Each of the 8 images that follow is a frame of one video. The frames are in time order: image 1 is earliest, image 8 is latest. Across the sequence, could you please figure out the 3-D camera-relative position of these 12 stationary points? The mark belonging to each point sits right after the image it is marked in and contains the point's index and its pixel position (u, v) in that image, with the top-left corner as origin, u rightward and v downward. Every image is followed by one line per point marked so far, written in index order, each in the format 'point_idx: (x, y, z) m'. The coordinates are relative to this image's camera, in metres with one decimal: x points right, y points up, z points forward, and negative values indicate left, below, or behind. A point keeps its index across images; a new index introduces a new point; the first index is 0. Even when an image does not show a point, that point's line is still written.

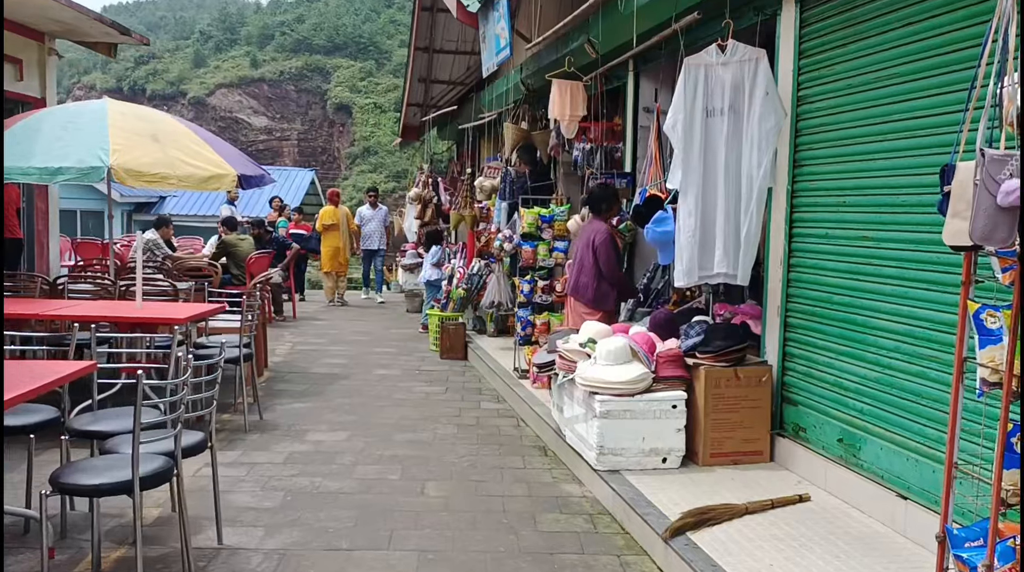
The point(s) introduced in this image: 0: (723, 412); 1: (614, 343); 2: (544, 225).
0: (+0.9, -0.5, +4.0) m
1: (+0.4, -0.2, +4.0) m
2: (+0.2, +0.4, +6.0) m
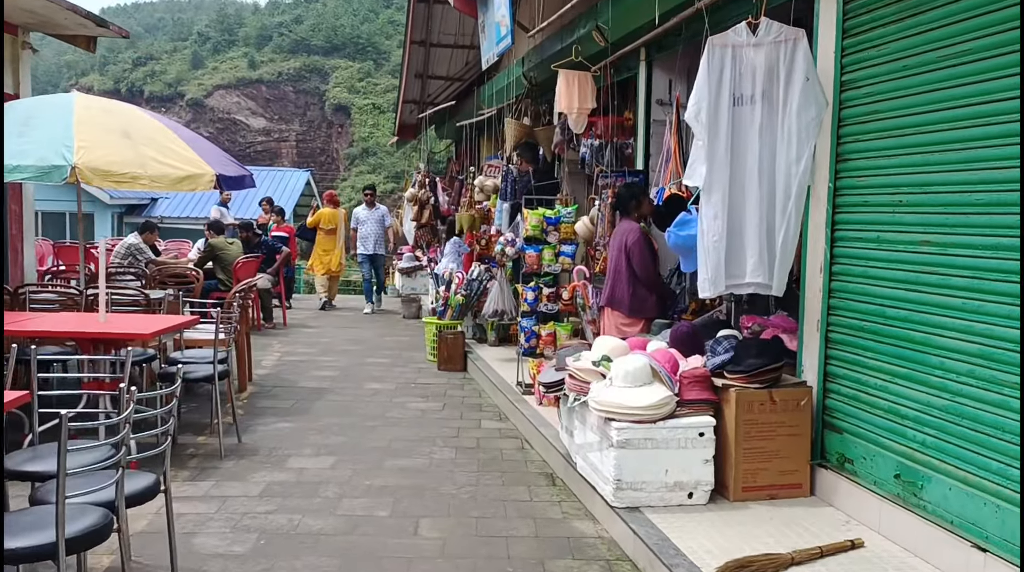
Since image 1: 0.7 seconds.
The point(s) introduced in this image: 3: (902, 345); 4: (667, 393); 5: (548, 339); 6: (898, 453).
0: (+0.9, -0.6, +3.5) m
1: (+0.5, -0.3, +3.6) m
2: (+0.2, +0.4, +5.5) m
3: (+1.3, -0.2, +3.1) m
4: (+0.6, -0.4, +3.5) m
5: (+0.2, -0.3, +5.6) m
6: (+1.3, -0.6, +3.1) m
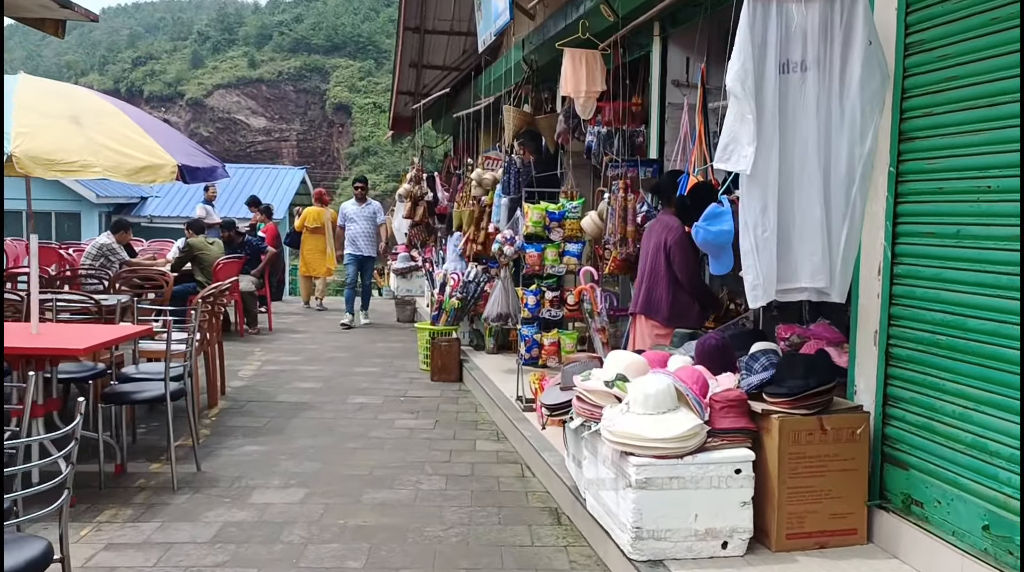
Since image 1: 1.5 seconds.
0: (+0.9, -0.6, +2.9) m
1: (+0.5, -0.3, +3.0) m
2: (+0.2, +0.3, +4.9) m
3: (+1.3, -0.2, +2.5) m
4: (+0.6, -0.4, +2.9) m
5: (+0.2, -0.3, +5.0) m
6: (+1.3, -0.6, +2.5) m
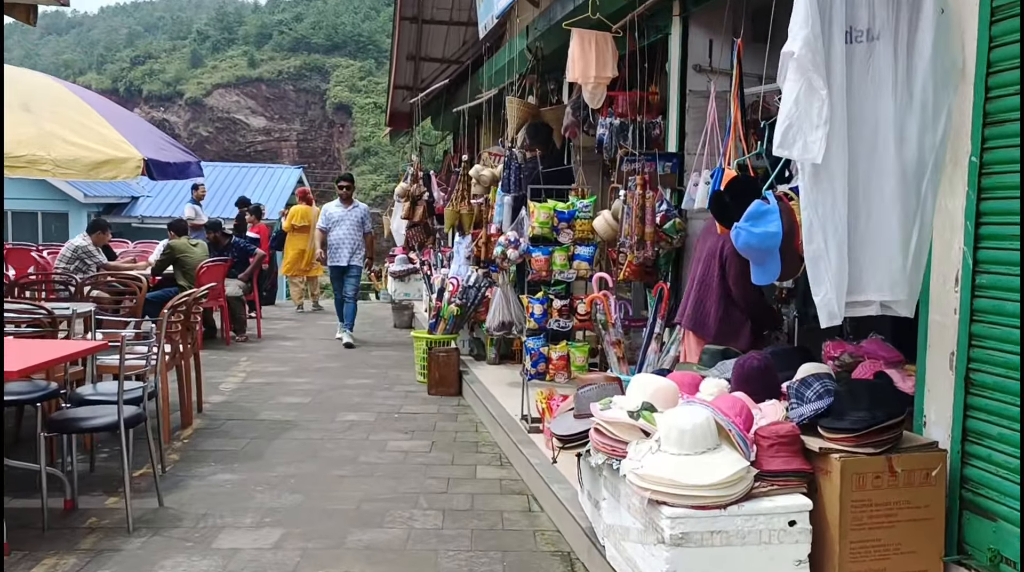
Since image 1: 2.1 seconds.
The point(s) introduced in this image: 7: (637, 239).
0: (+0.9, -0.6, +2.4) m
1: (+0.5, -0.3, +2.5) m
2: (+0.2, +0.3, +4.4) m
3: (+1.3, -0.3, +2.0) m
4: (+0.6, -0.5, +2.4) m
5: (+0.2, -0.4, +4.5) m
6: (+1.3, -0.6, +2.0) m
7: (+0.6, +0.2, +4.1) m
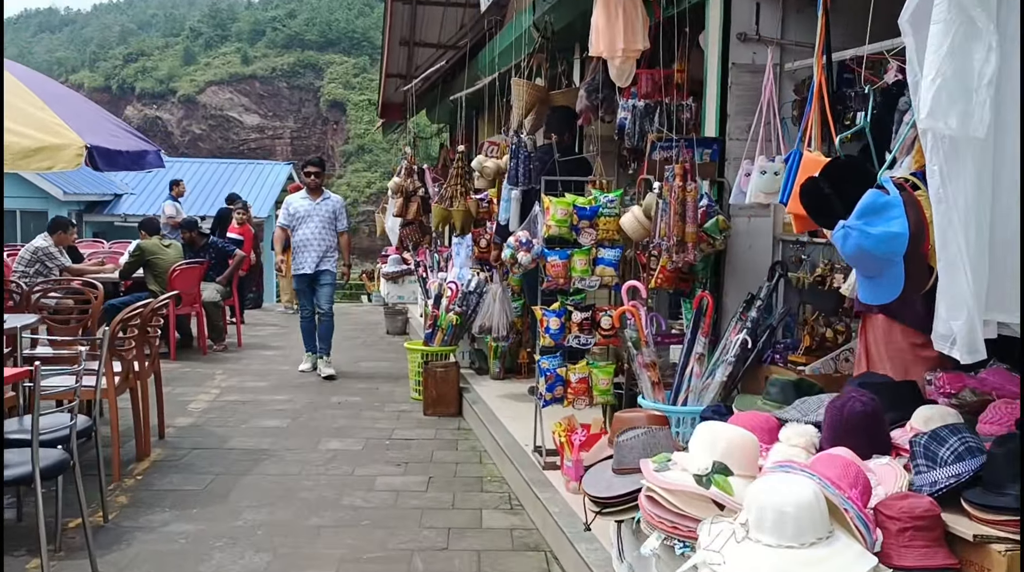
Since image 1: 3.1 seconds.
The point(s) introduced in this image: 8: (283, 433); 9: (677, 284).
0: (+1.0, -0.7, +1.7) m
1: (+0.5, -0.4, +1.8) m
2: (+0.3, +0.3, +3.8) m
3: (+1.4, -0.3, +1.4) m
4: (+0.7, -0.5, +1.7) m
5: (+0.3, -0.4, +3.8) m
6: (+1.4, -0.7, +1.3) m
7: (+0.6, +0.2, +3.5) m
8: (-1.2, -0.8, +4.8) m
9: (+0.7, 0.0, +3.8) m
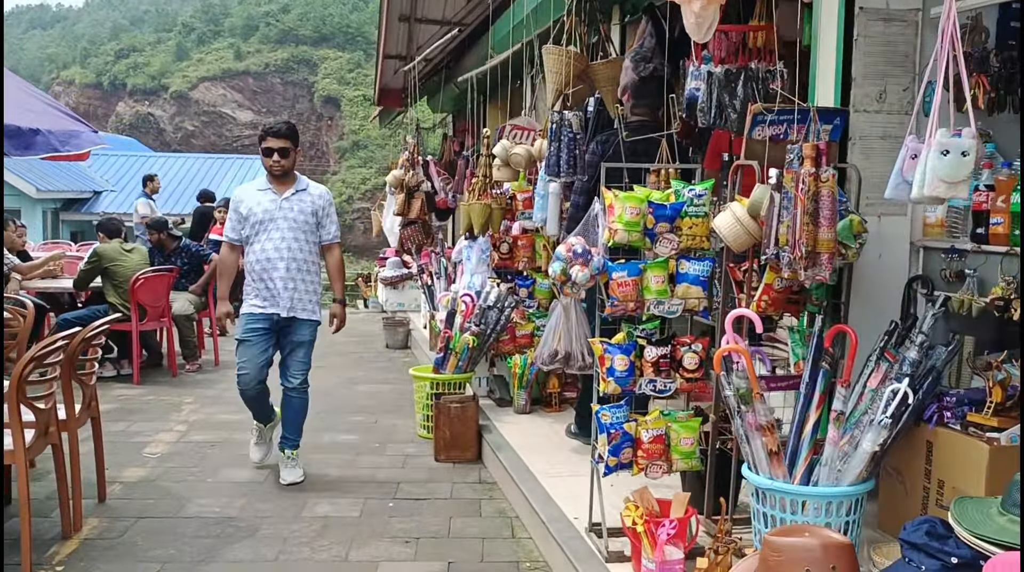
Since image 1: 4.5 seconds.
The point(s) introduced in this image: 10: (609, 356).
0: (+1.2, -0.8, +0.7) m
1: (+0.7, -0.5, +0.8) m
2: (+0.4, +0.2, +2.7) m
3: (+1.6, -0.4, +0.3) m
4: (+0.8, -0.6, +0.7) m
5: (+0.4, -0.5, +2.8) m
6: (+1.6, -0.7, +0.3) m
7: (+0.8, +0.1, +2.4) m
8: (-1.0, -0.8, +3.8) m
9: (+0.8, -0.1, +2.7) m
10: (+0.3, -0.2, +2.8) m
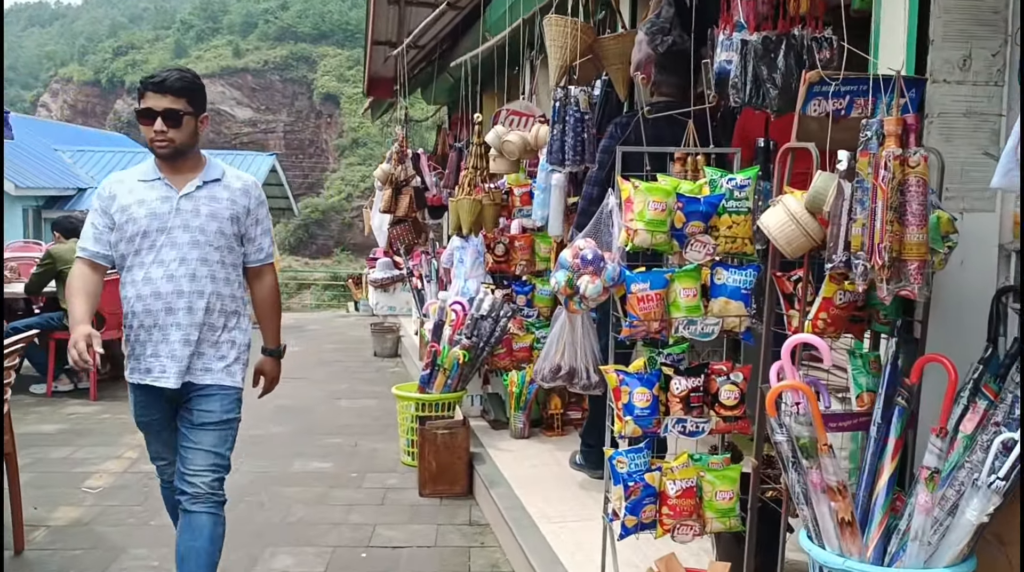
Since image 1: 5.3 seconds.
0: (+1.1, -0.8, +0.1) m
1: (+0.7, -0.5, +0.2) m
2: (+0.4, +0.1, +2.2) m
3: (+1.5, -0.4, -0.2) m
4: (+0.8, -0.6, +0.1) m
5: (+0.4, -0.5, +2.3) m
6: (+1.5, -0.8, -0.2) m
7: (+0.8, +0.1, +1.9) m
8: (-1.1, -0.9, +3.2) m
9: (+0.8, -0.1, +2.2) m
10: (+0.3, -0.3, +2.2) m
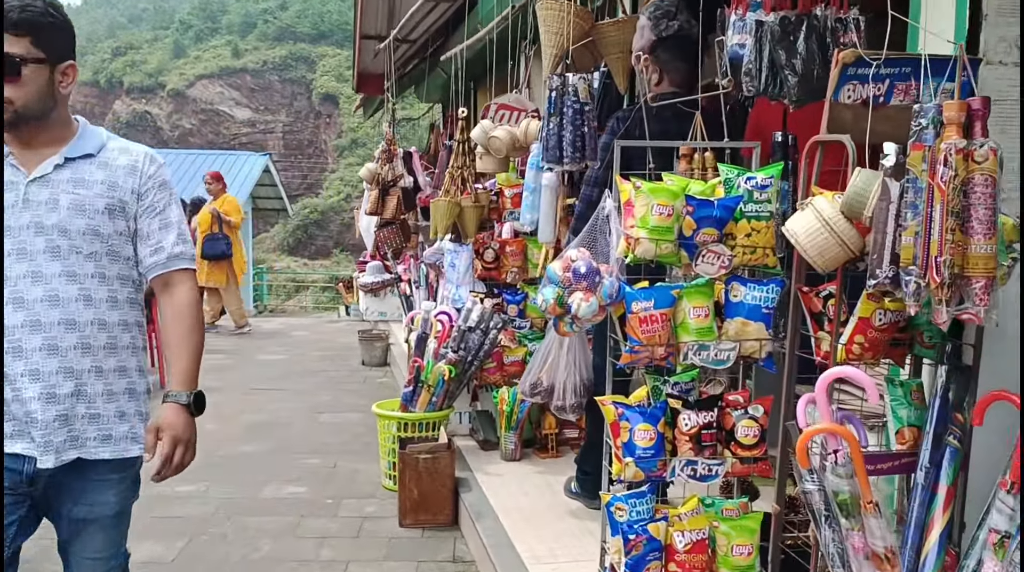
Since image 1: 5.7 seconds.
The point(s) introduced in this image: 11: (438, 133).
0: (+1.1, -0.8, -0.2) m
1: (+0.6, -0.6, -0.1) m
2: (+0.4, +0.1, +1.8) m
3: (+1.5, -0.5, -0.6) m
4: (+0.8, -0.7, -0.2) m
5: (+0.4, -0.6, +1.9) m
6: (+1.5, -0.8, -0.6) m
7: (+0.7, 0.0, +1.5) m
8: (-1.1, -0.9, +2.9) m
9: (+0.8, -0.1, +1.8) m
10: (+0.2, -0.3, +1.9) m
11: (-0.6, +1.2, +7.1) m
